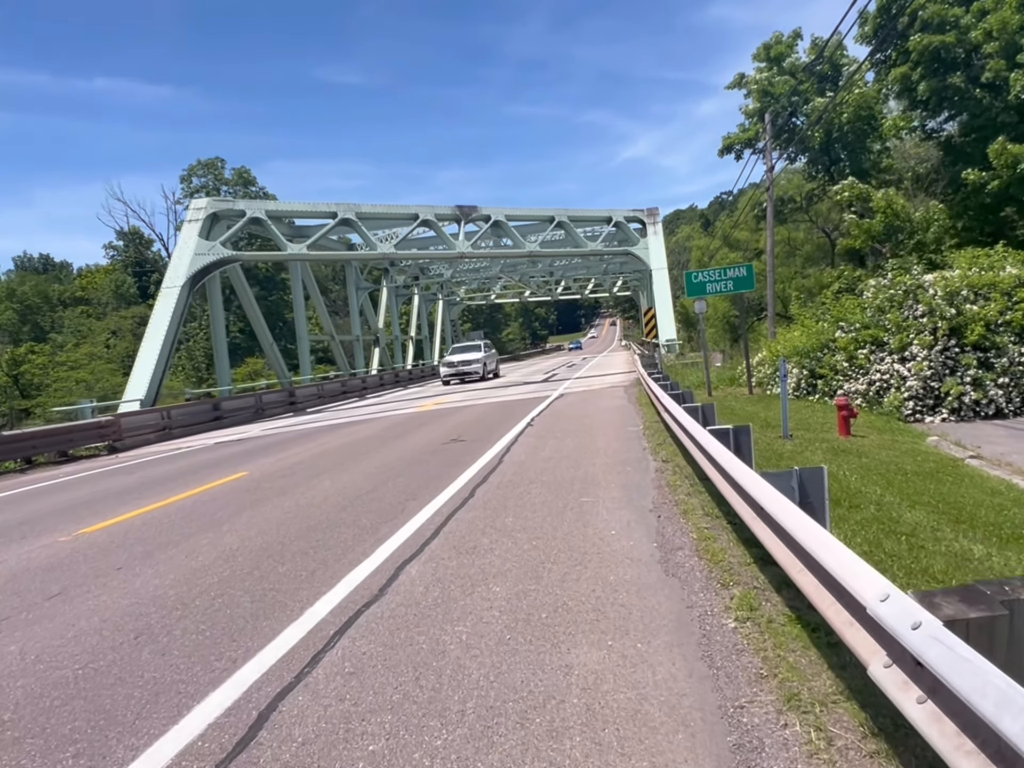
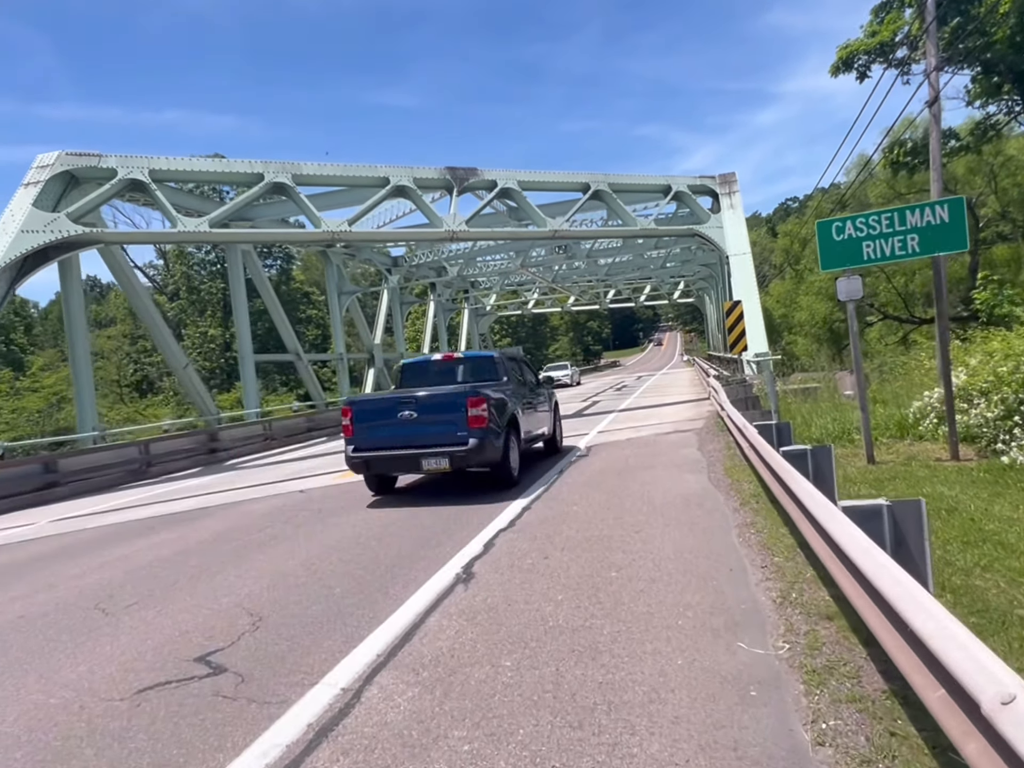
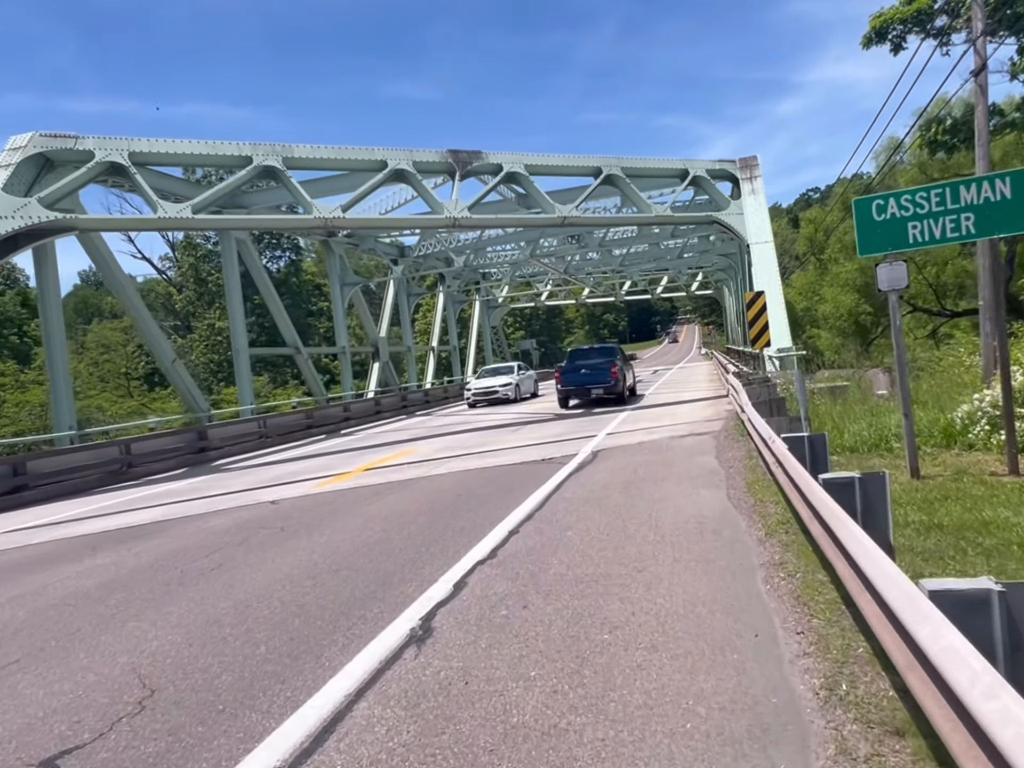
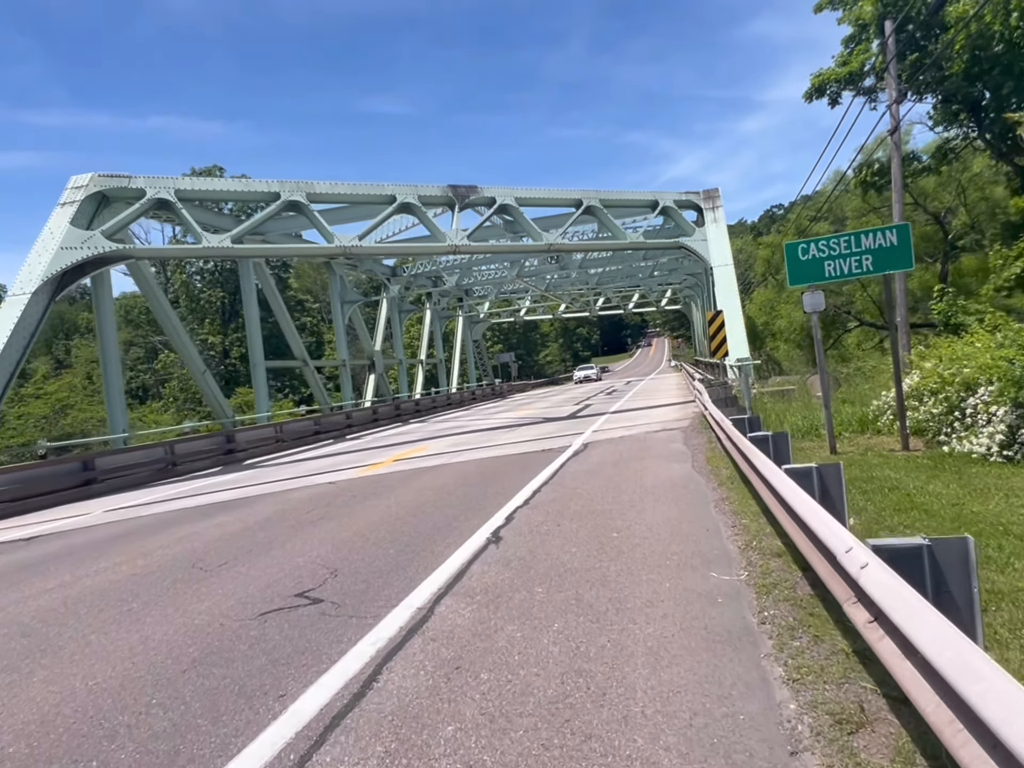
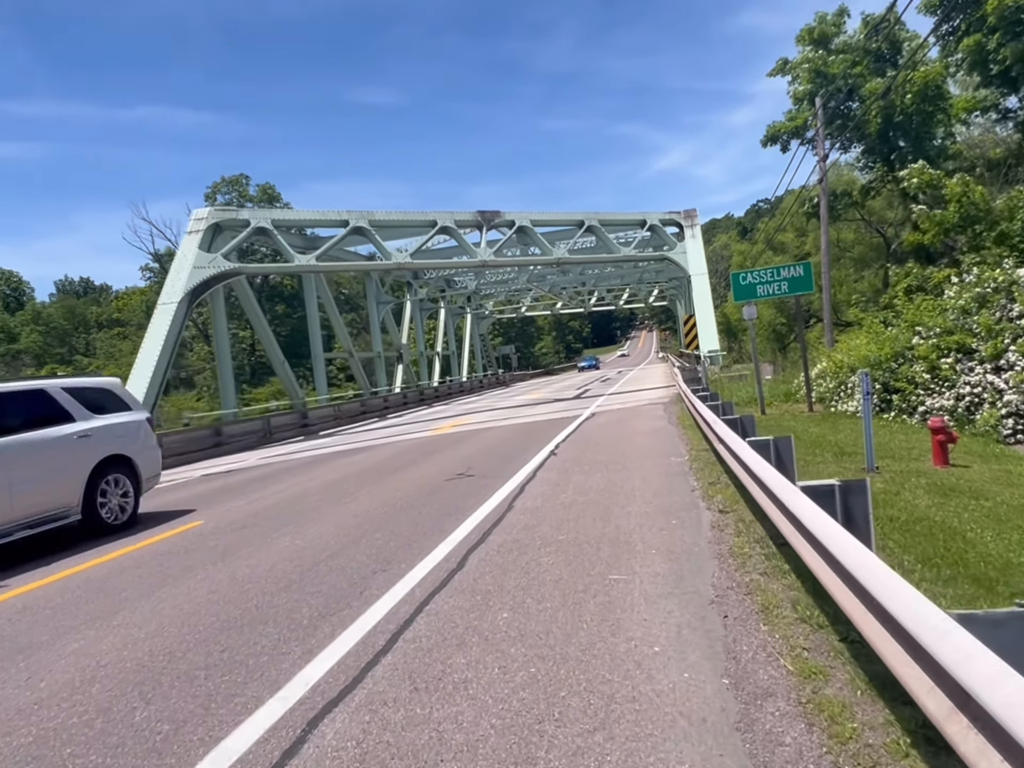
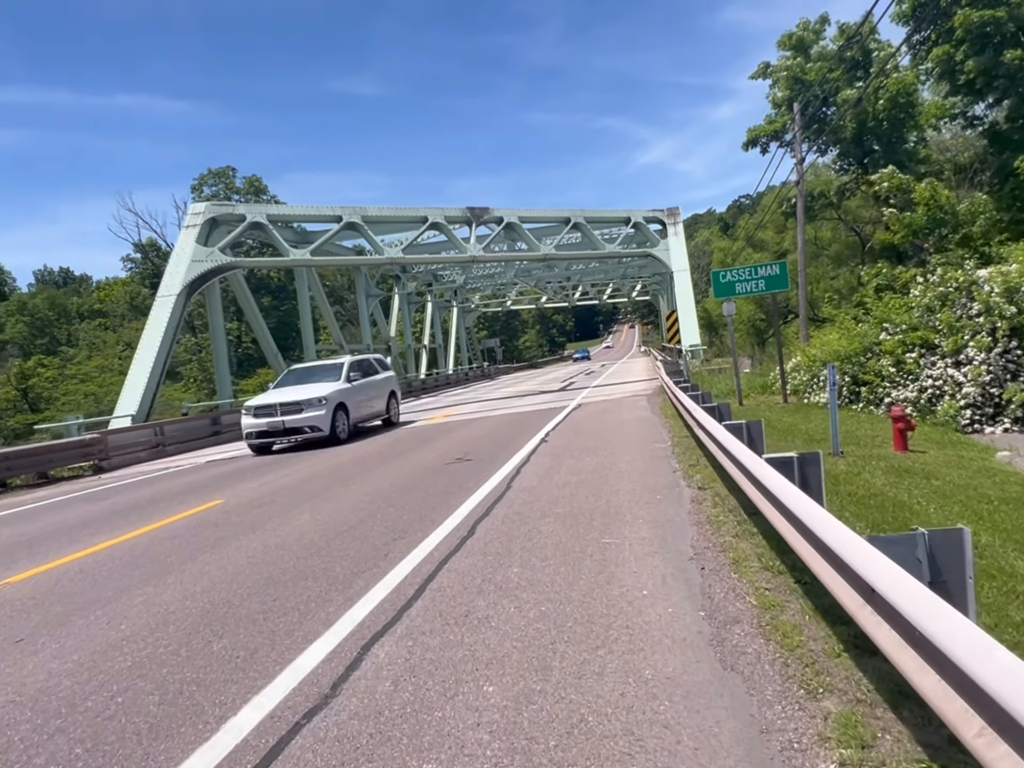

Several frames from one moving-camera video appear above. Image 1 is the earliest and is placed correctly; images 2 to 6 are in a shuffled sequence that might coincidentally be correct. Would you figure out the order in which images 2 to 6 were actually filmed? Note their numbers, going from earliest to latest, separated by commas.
6, 5, 4, 2, 3
